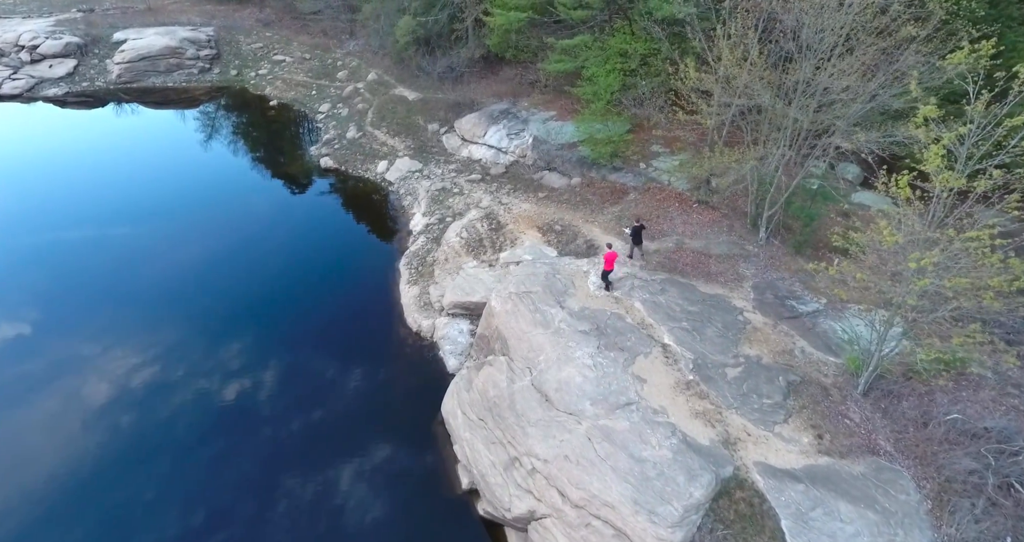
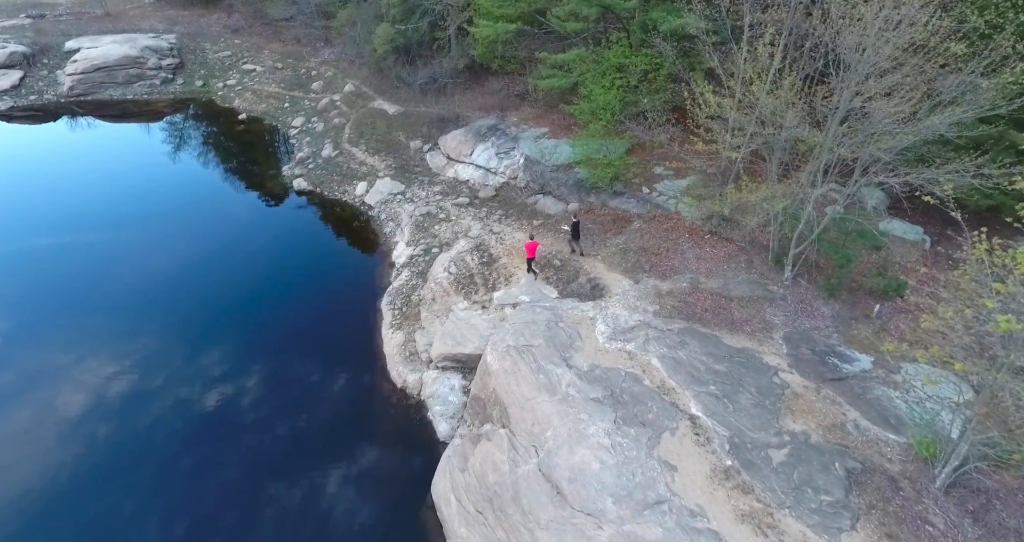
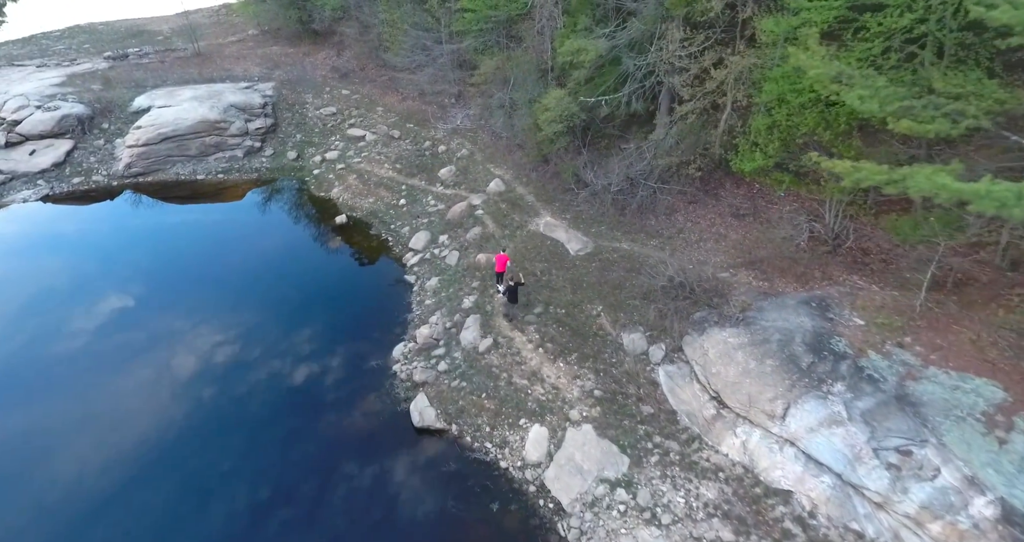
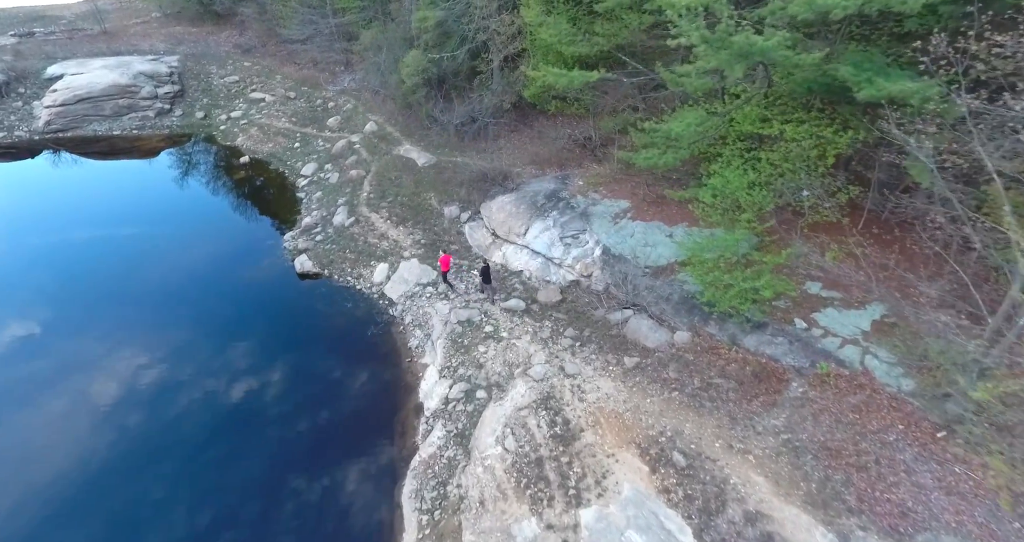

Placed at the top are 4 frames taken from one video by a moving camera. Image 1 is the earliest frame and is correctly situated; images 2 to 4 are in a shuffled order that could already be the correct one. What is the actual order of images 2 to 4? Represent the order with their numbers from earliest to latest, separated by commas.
2, 4, 3
